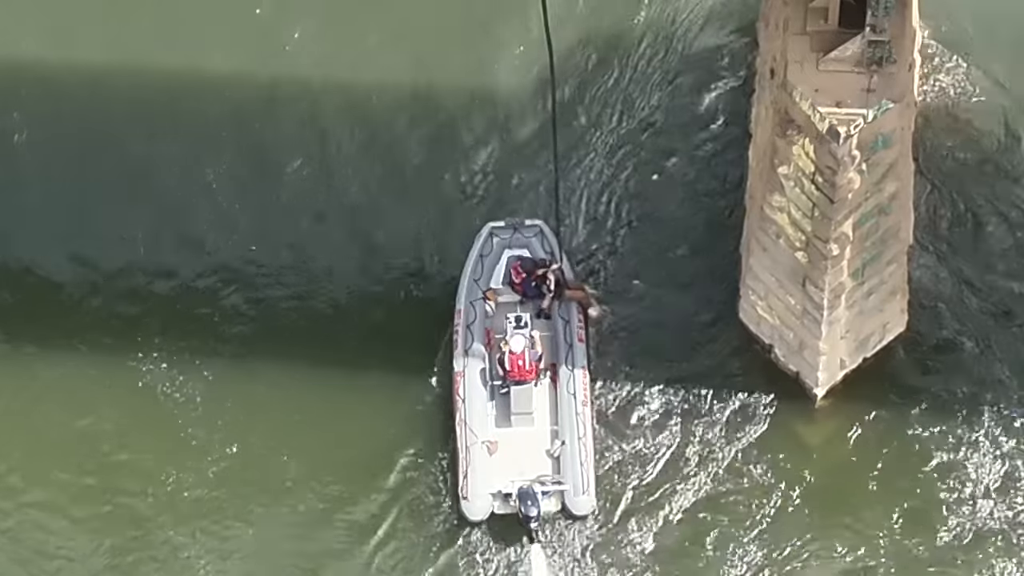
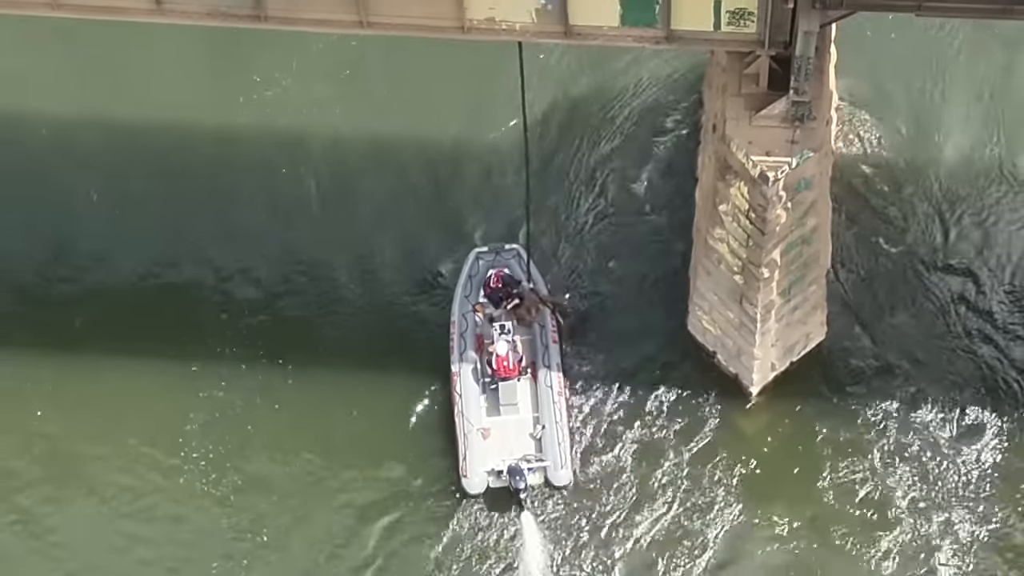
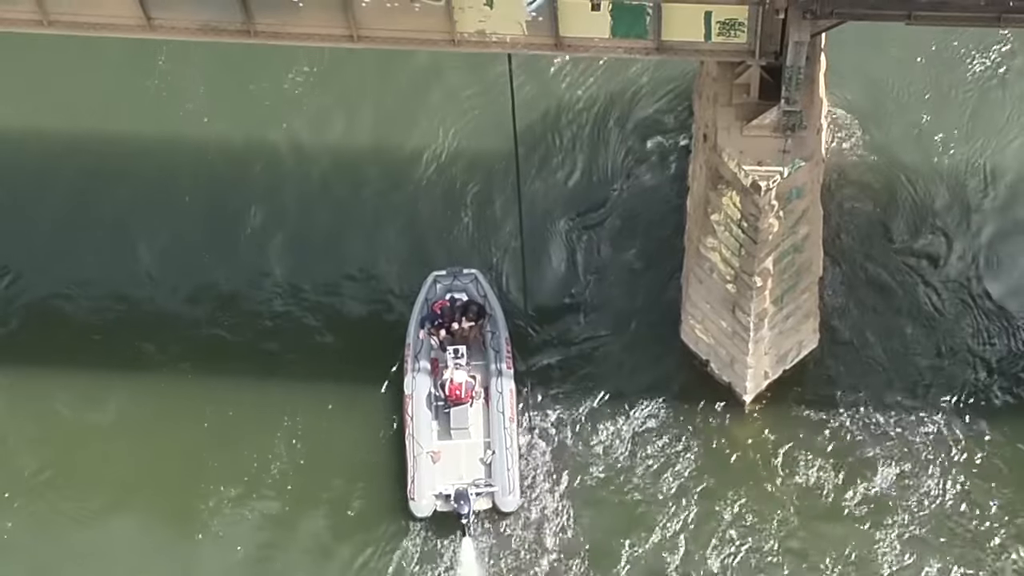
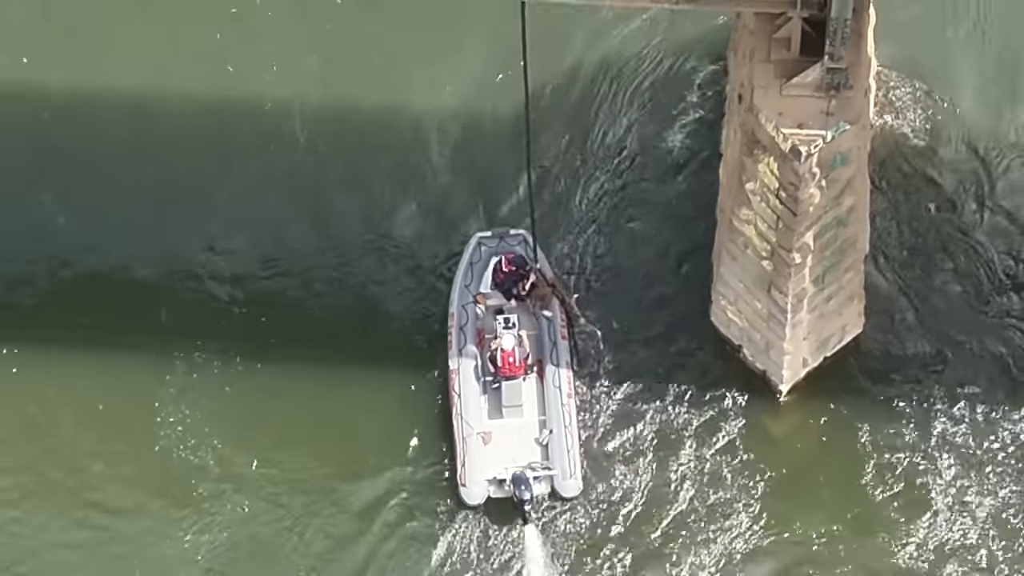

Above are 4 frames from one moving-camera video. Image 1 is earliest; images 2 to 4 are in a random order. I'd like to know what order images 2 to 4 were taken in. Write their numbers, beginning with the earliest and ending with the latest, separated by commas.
4, 2, 3
